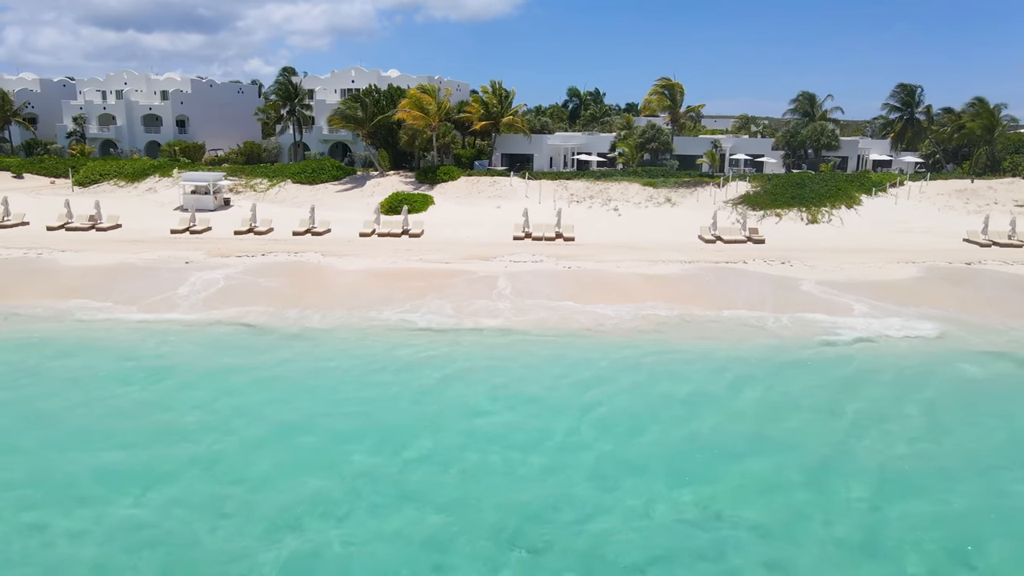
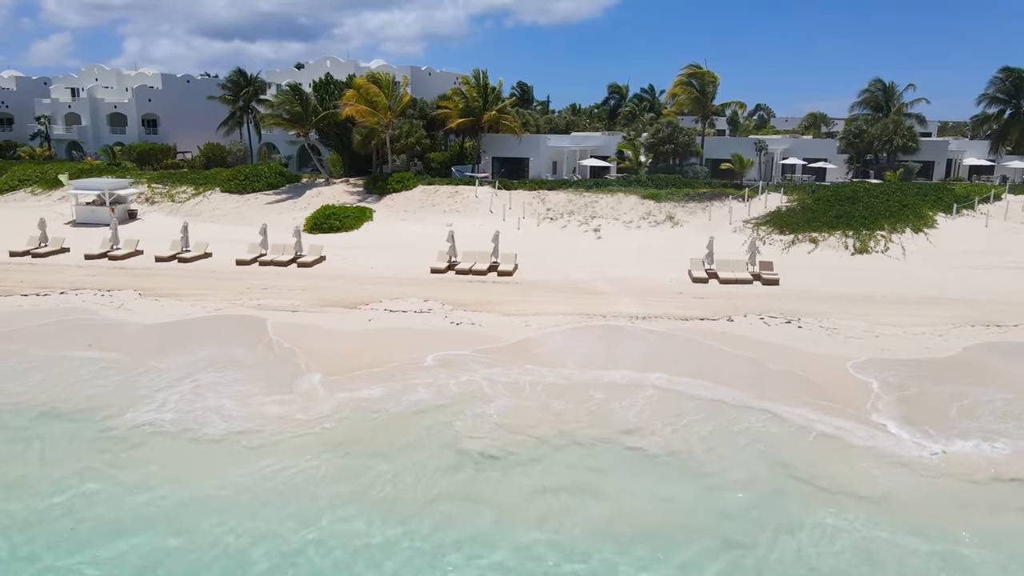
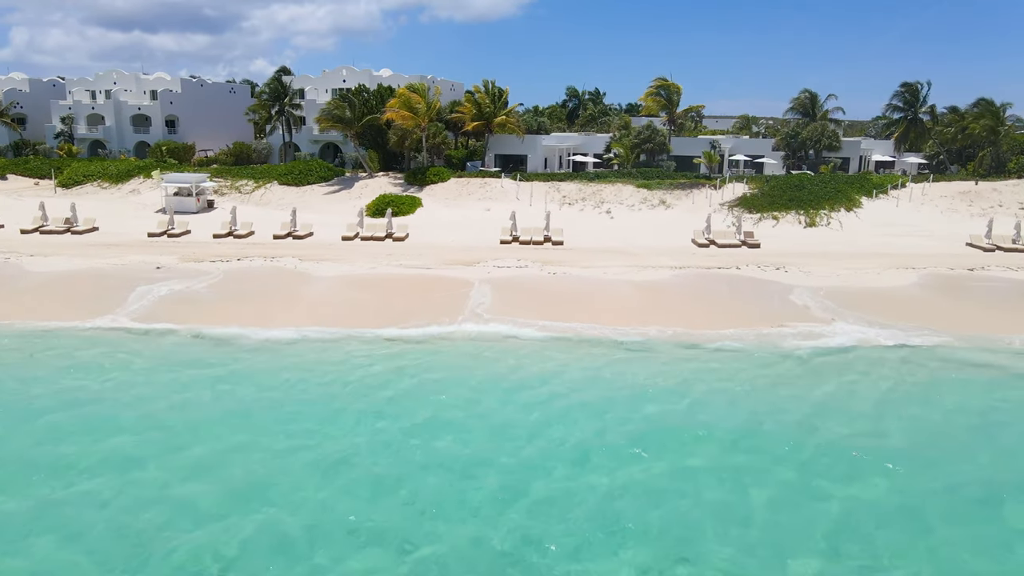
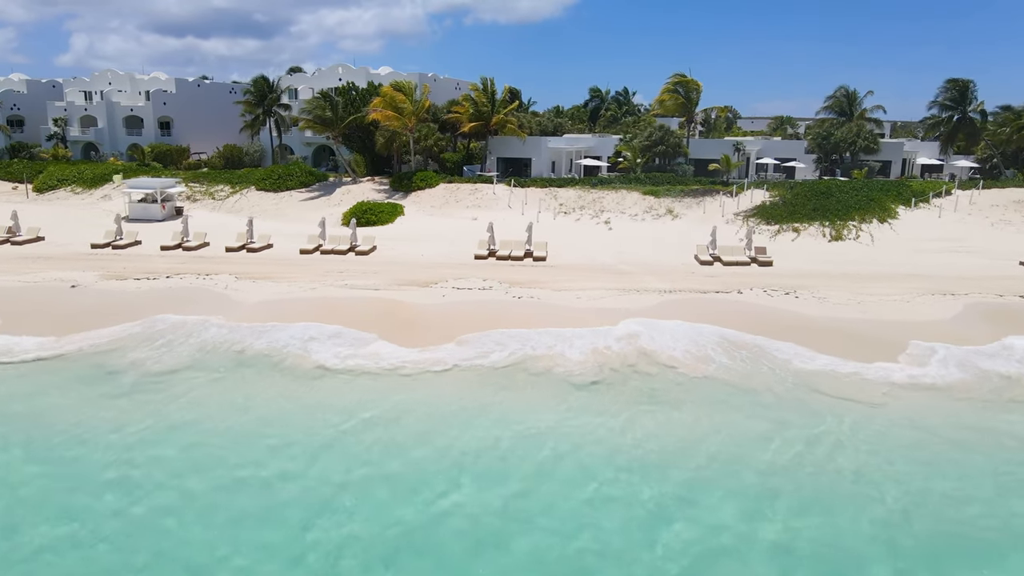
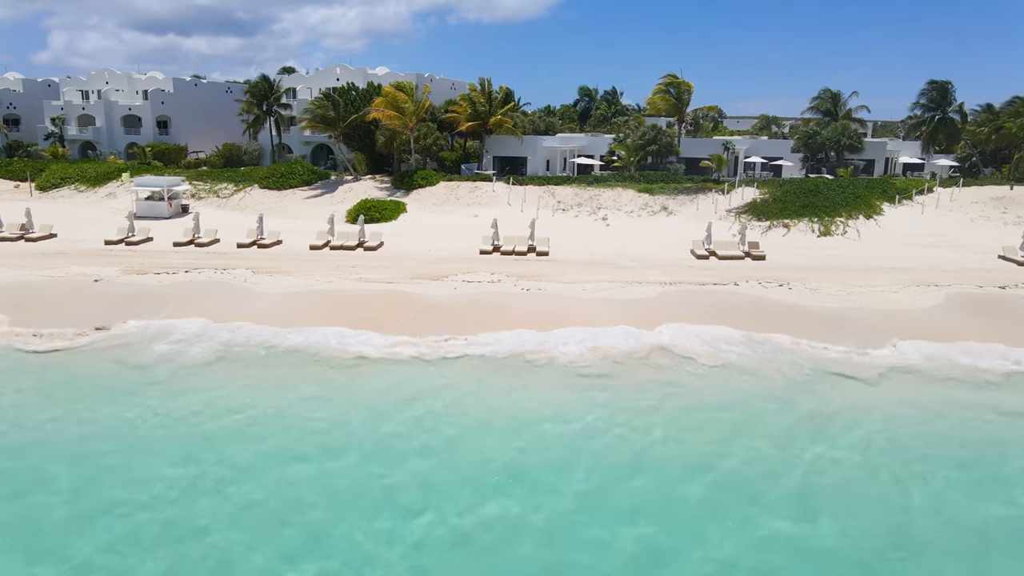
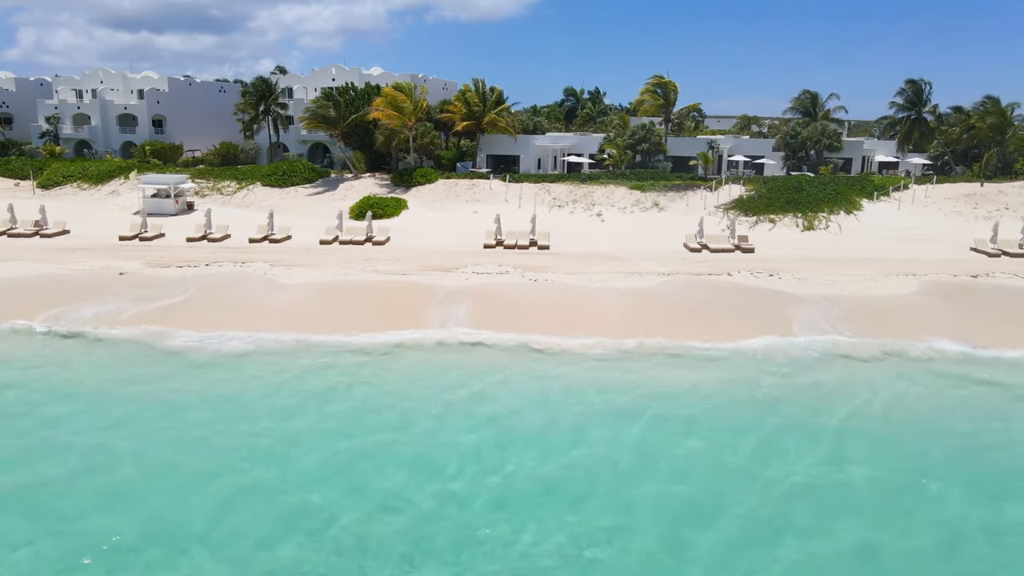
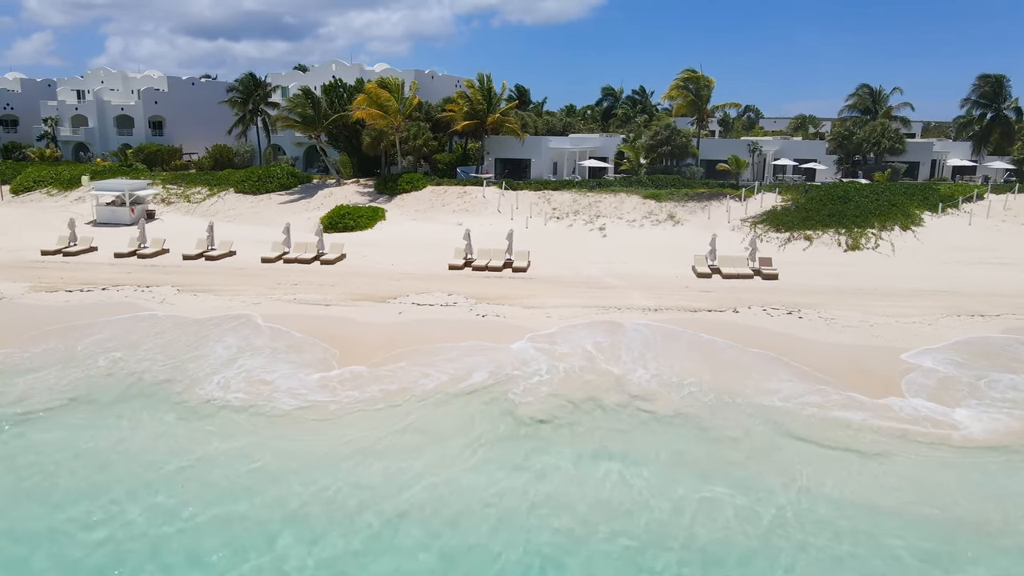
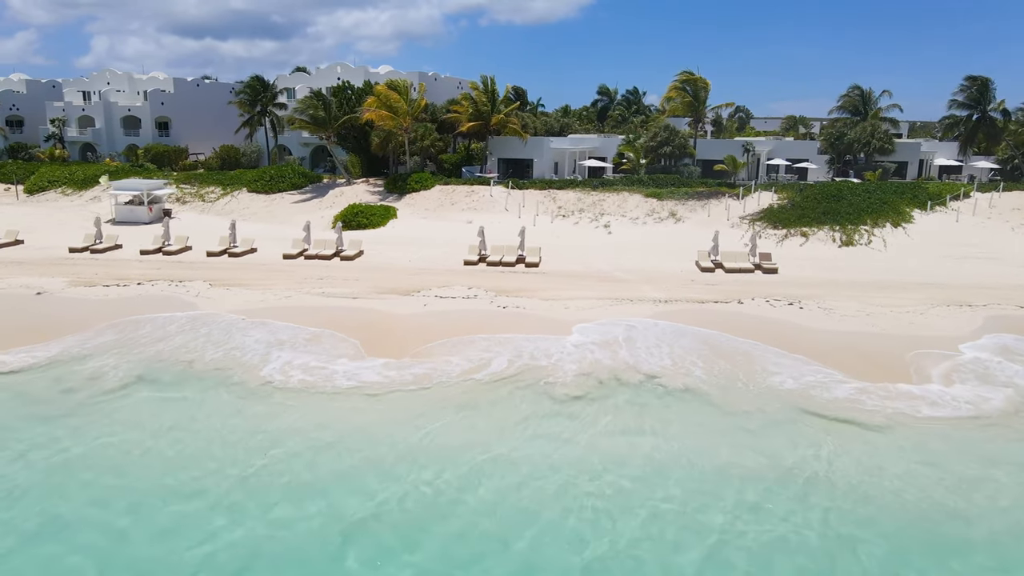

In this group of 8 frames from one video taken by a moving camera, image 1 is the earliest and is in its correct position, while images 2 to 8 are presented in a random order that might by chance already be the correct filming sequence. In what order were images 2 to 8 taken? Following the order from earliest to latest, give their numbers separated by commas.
3, 6, 5, 4, 8, 7, 2
